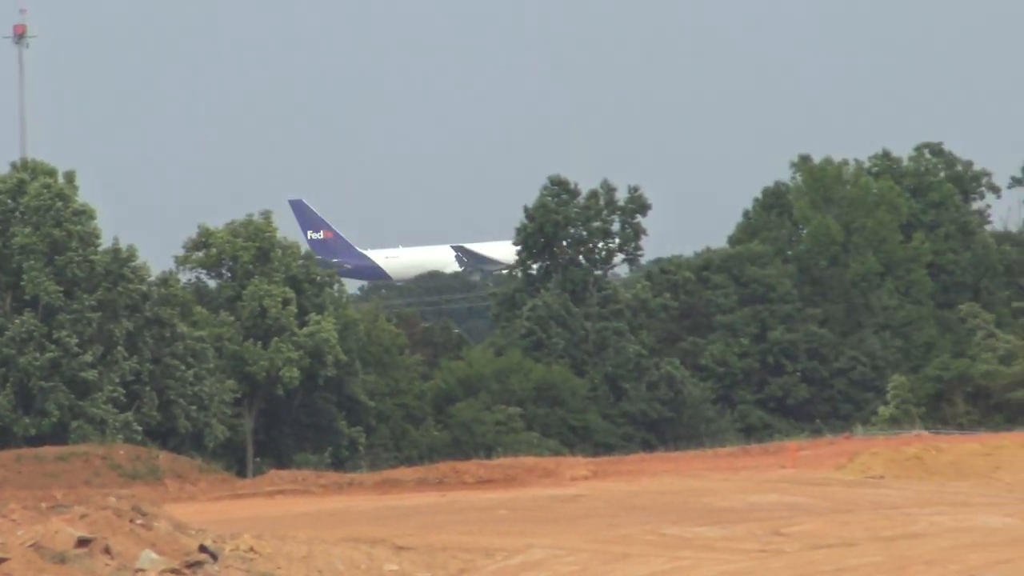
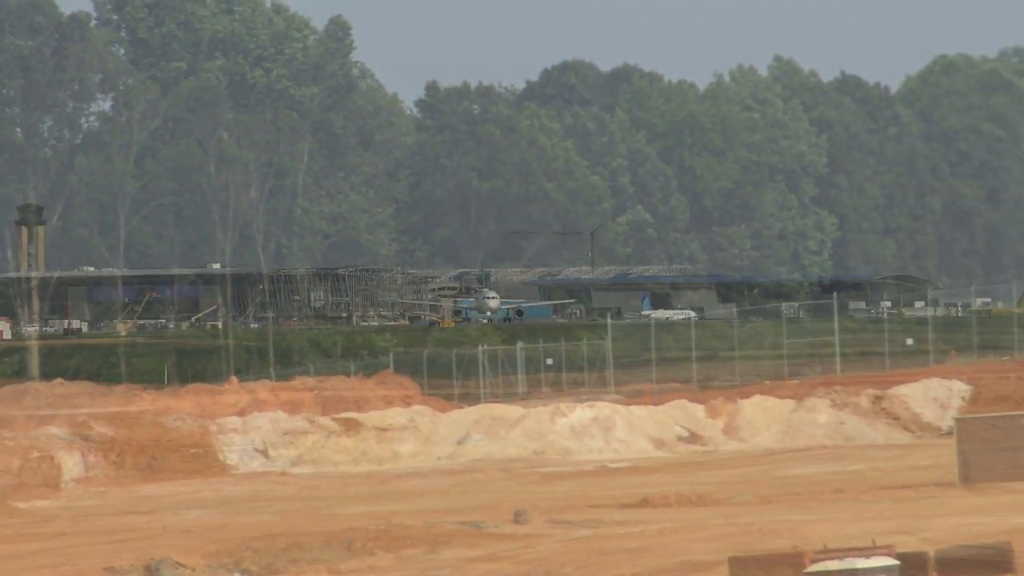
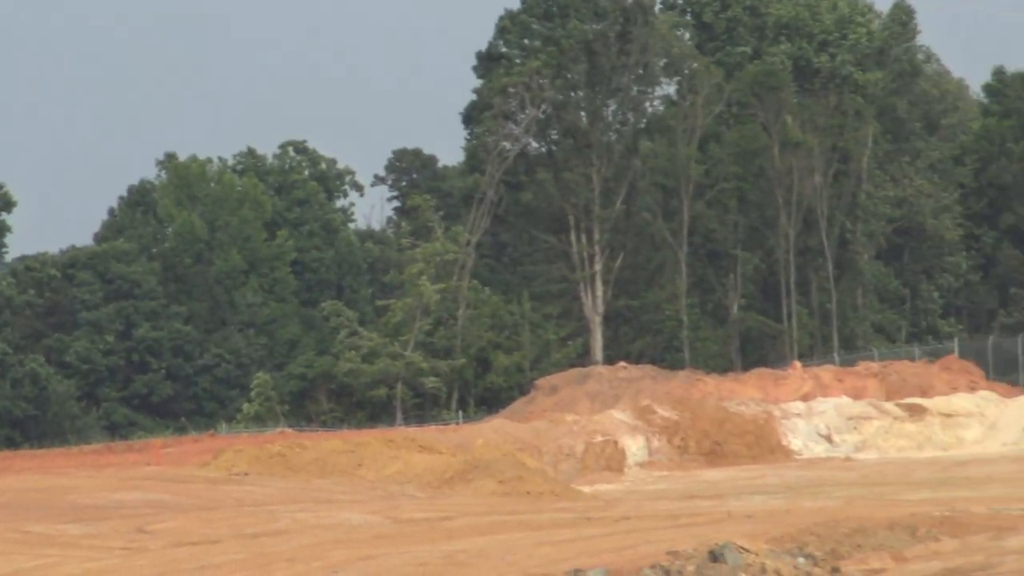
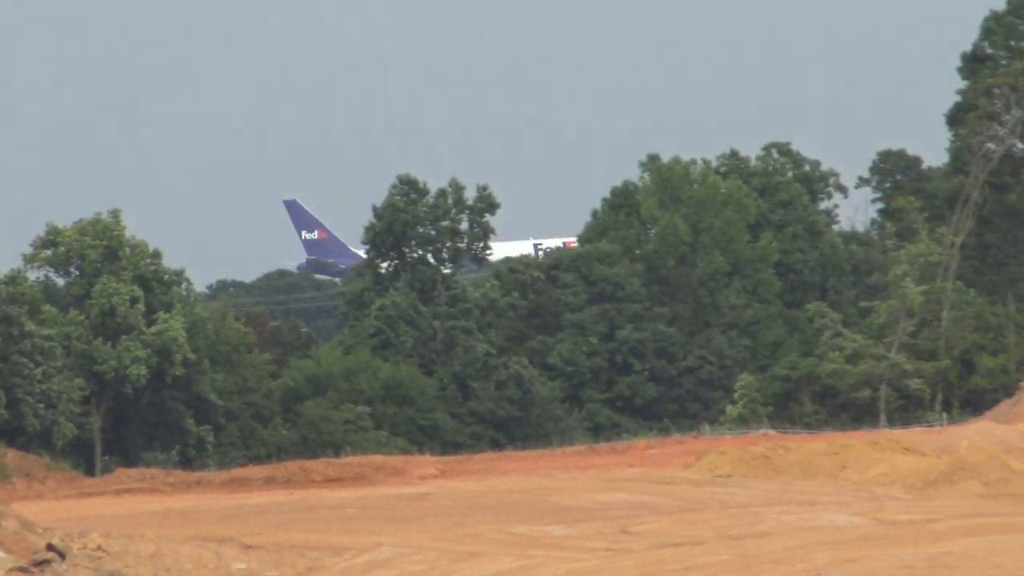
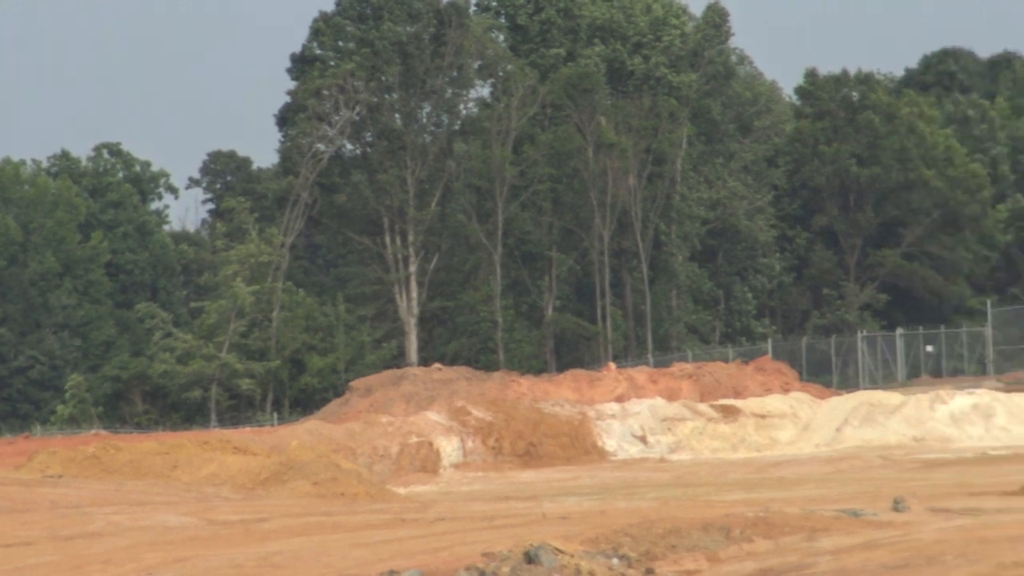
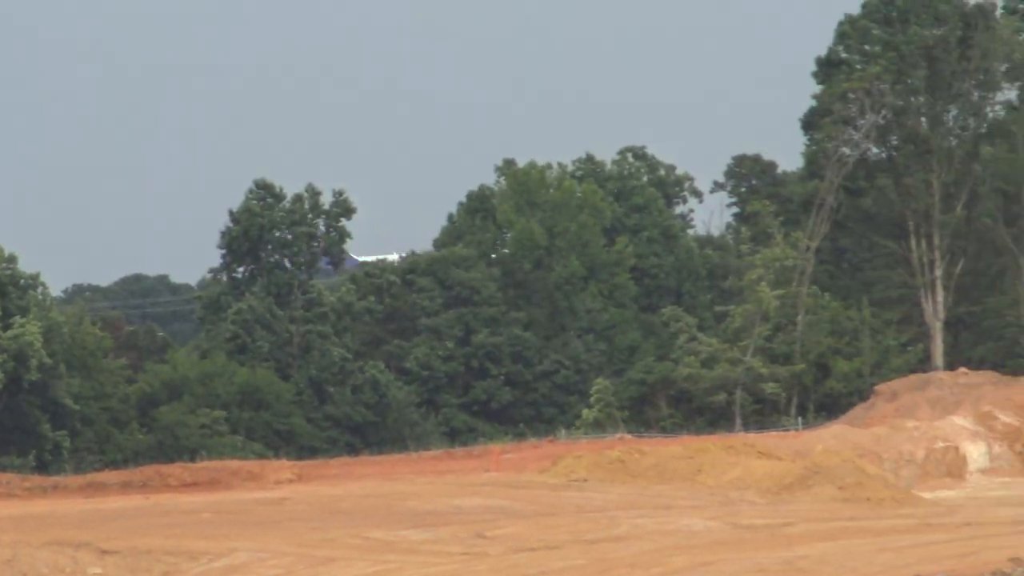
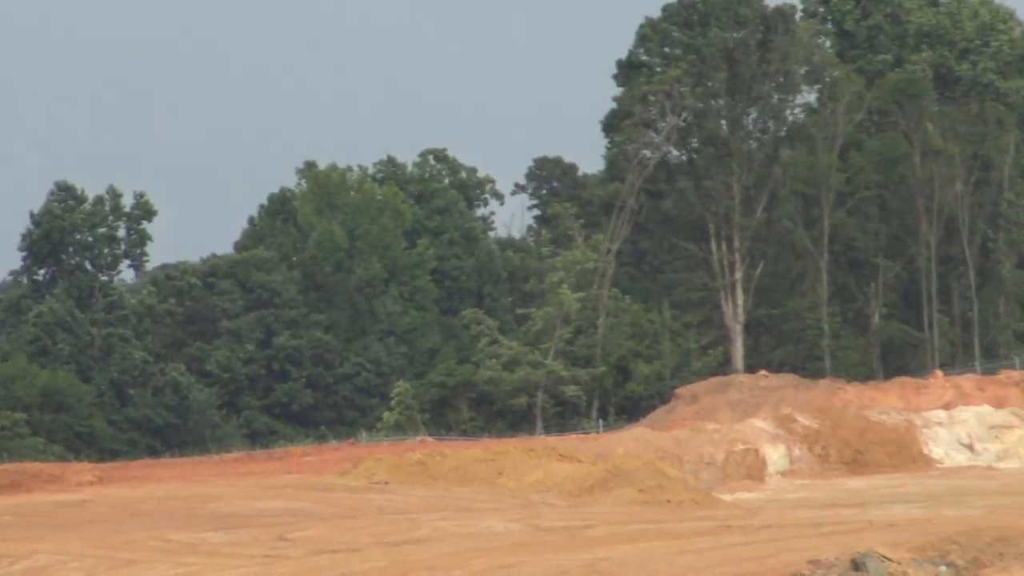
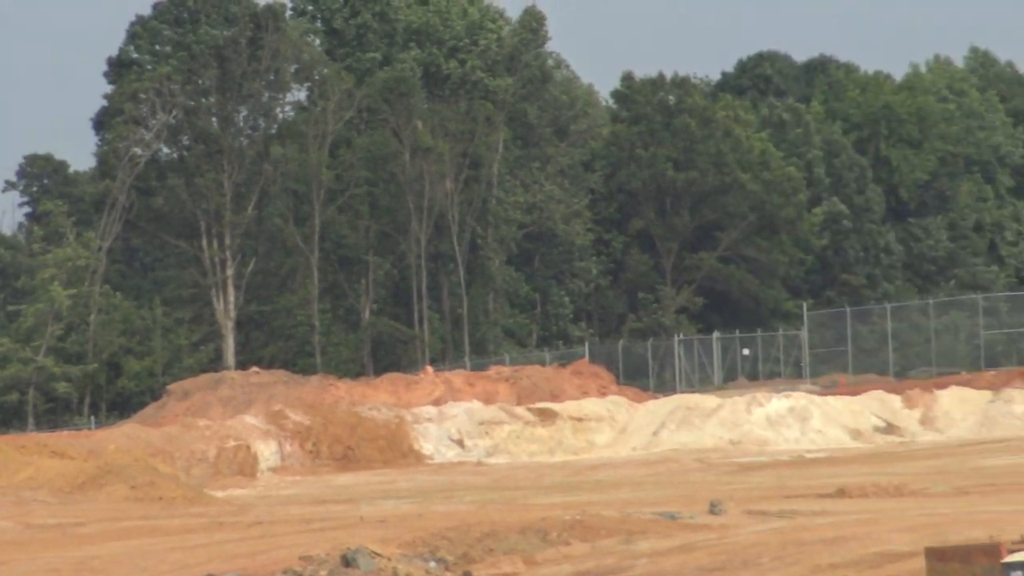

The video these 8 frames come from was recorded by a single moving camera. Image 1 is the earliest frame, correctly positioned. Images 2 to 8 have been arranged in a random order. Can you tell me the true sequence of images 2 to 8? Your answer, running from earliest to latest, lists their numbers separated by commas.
4, 6, 7, 3, 5, 8, 2
